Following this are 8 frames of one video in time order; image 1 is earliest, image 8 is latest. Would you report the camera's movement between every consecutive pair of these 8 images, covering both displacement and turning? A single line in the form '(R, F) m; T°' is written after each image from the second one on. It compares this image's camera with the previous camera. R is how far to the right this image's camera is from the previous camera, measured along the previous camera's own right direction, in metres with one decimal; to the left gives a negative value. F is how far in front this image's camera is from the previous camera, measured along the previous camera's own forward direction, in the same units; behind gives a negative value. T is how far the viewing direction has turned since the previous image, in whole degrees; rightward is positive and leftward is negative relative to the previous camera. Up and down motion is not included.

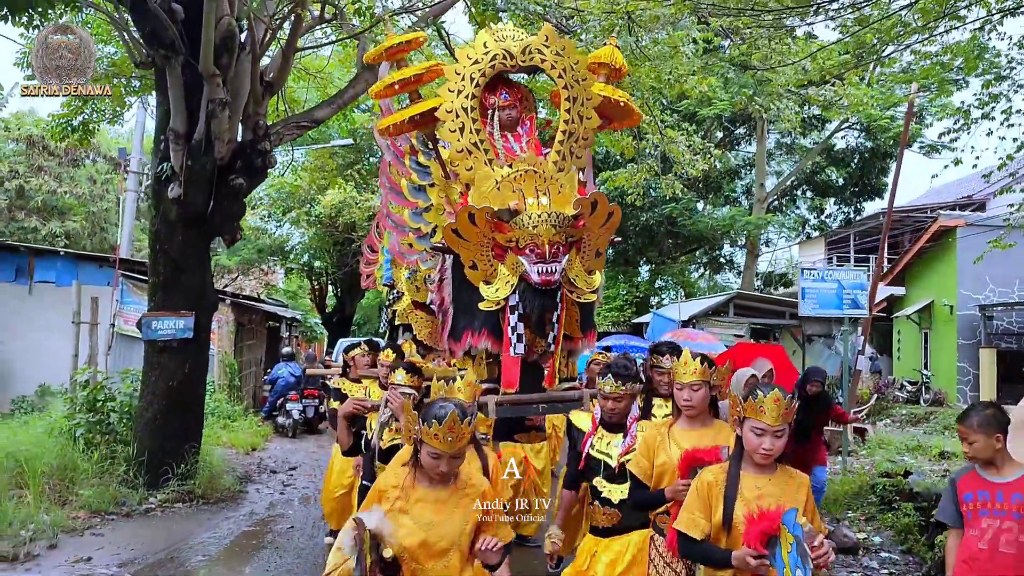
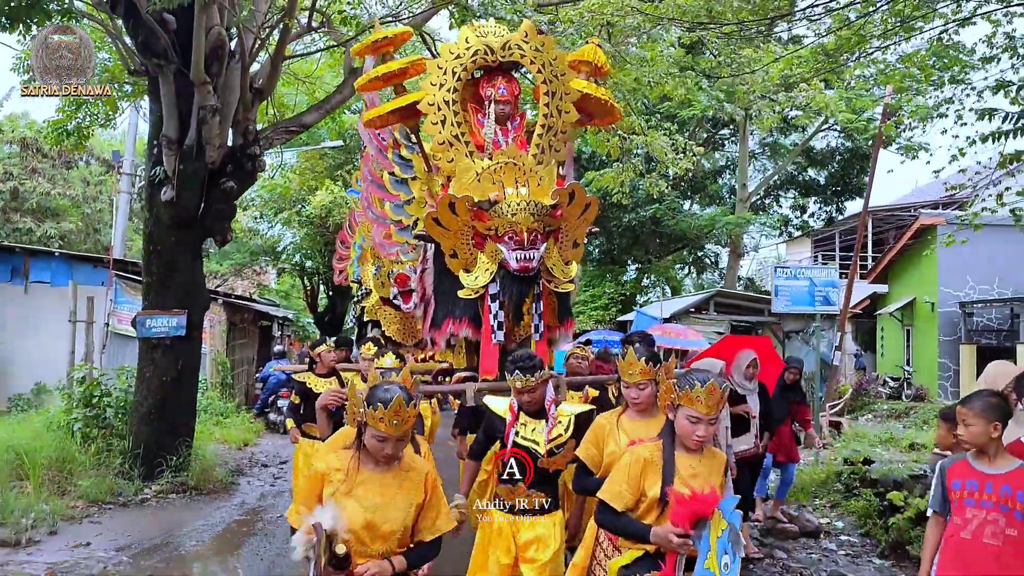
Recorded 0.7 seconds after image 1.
(+0.1, -0.3) m; 0°
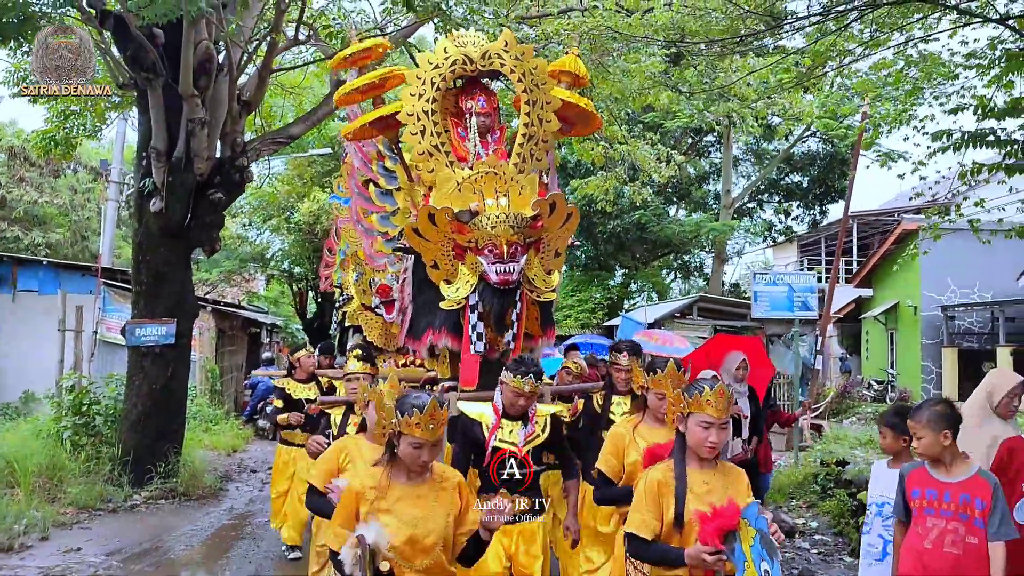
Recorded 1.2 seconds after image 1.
(+0.1, -0.2) m; +1°
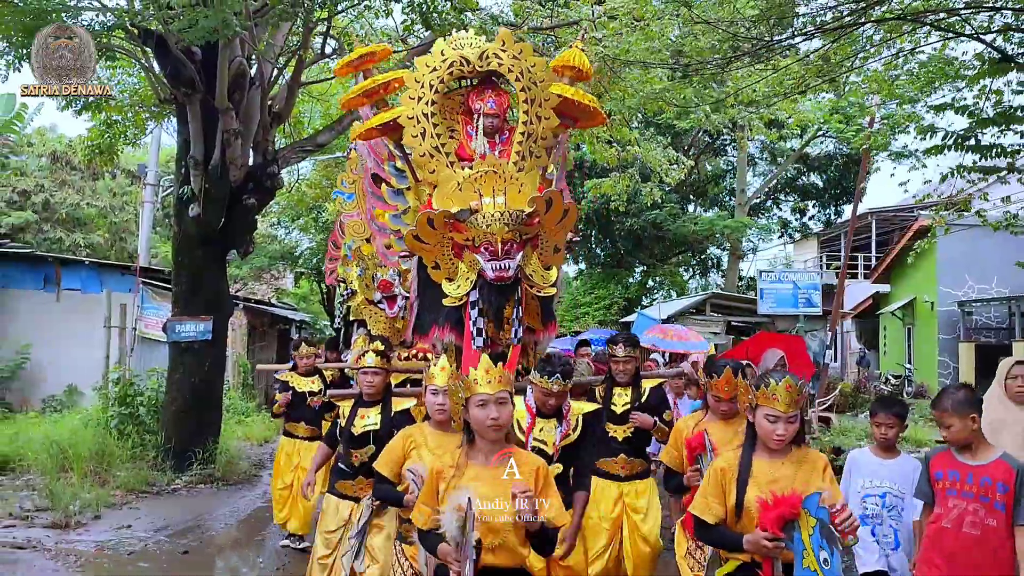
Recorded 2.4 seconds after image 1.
(+0.1, -0.5) m; -2°
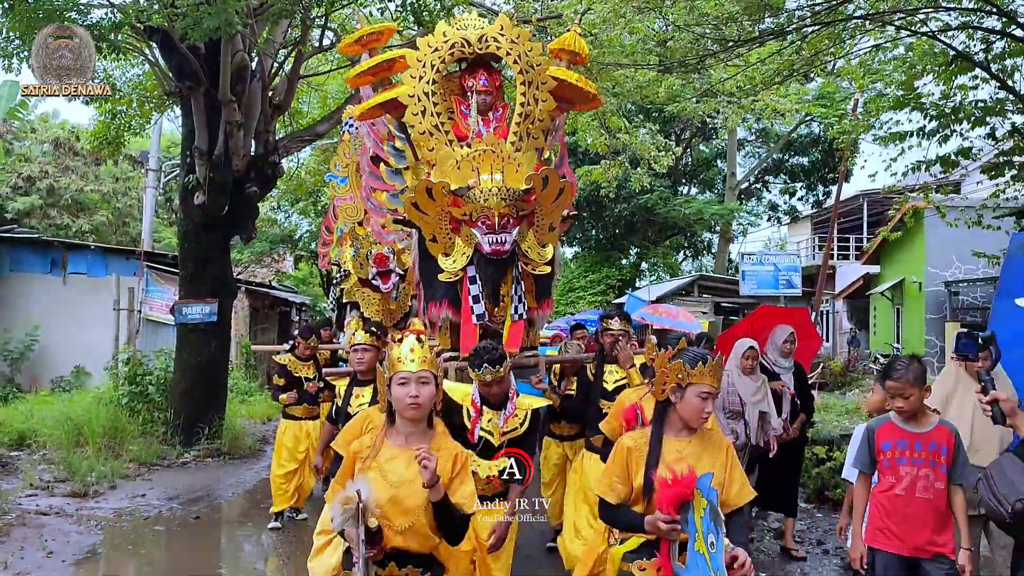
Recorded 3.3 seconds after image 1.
(+0.1, -0.4) m; 0°
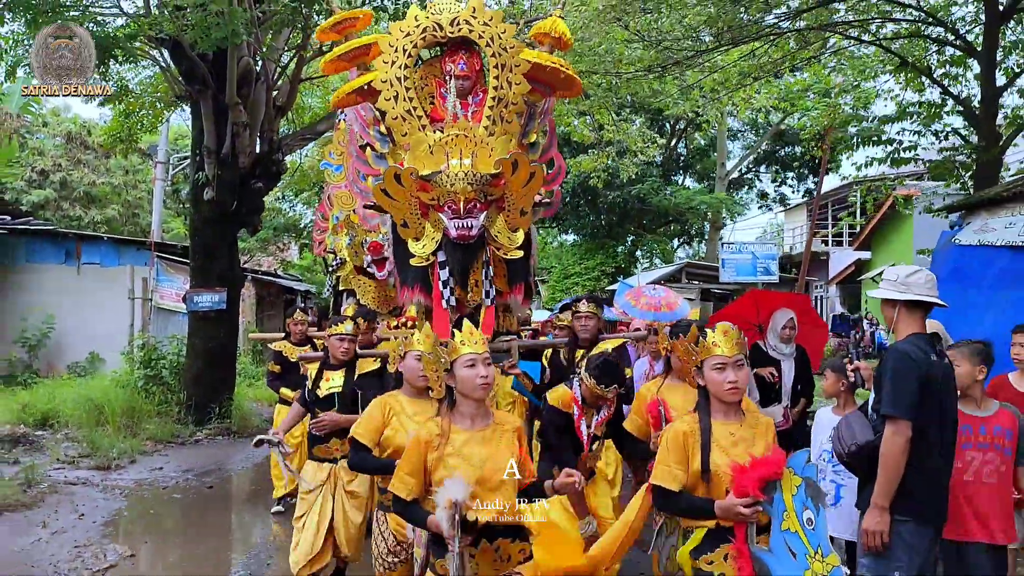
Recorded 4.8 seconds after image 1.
(+0.2, -0.6) m; 0°
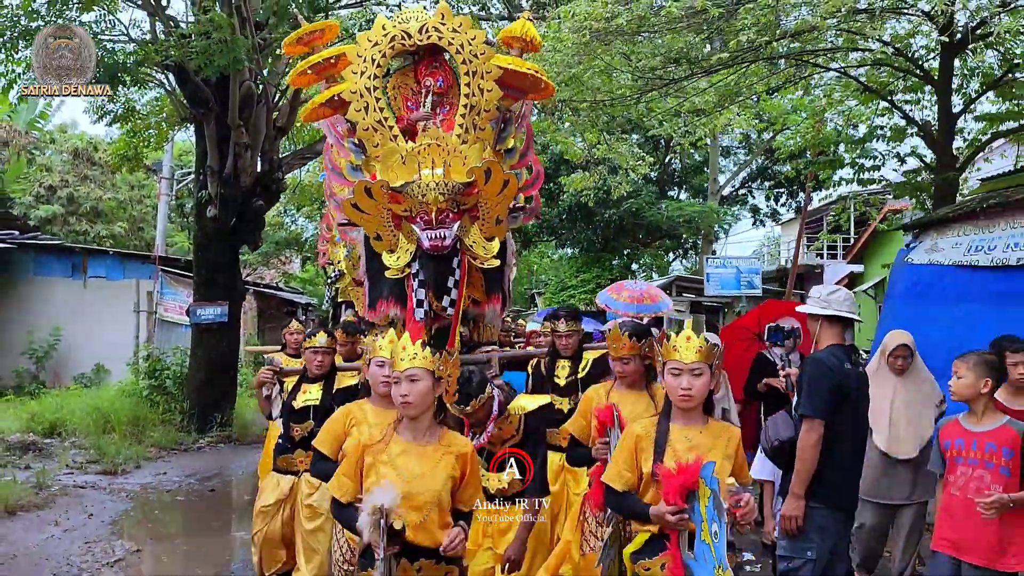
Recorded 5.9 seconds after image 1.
(+0.1, -0.4) m; 0°
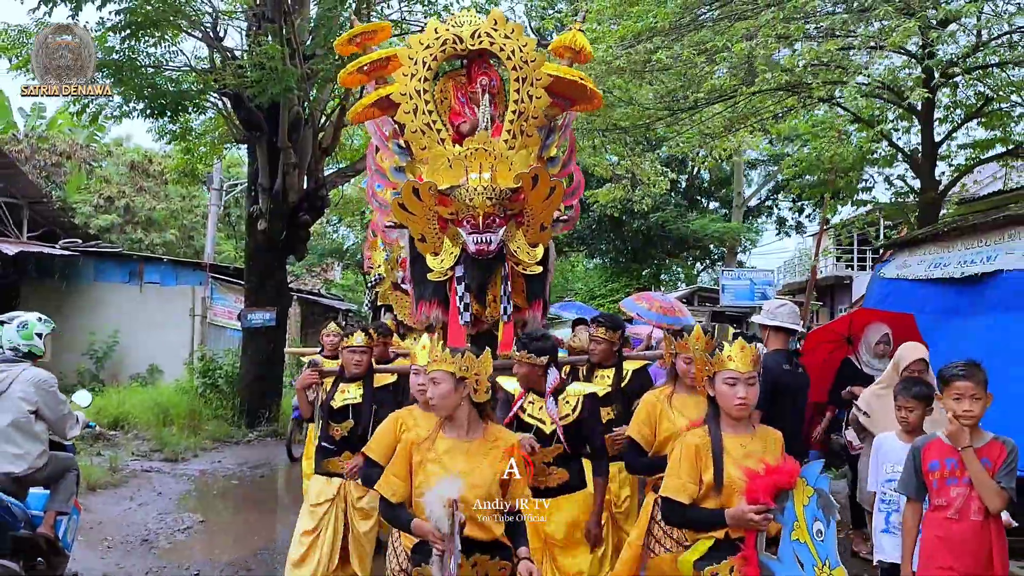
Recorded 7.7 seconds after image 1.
(+0.2, -0.7) m; -3°
